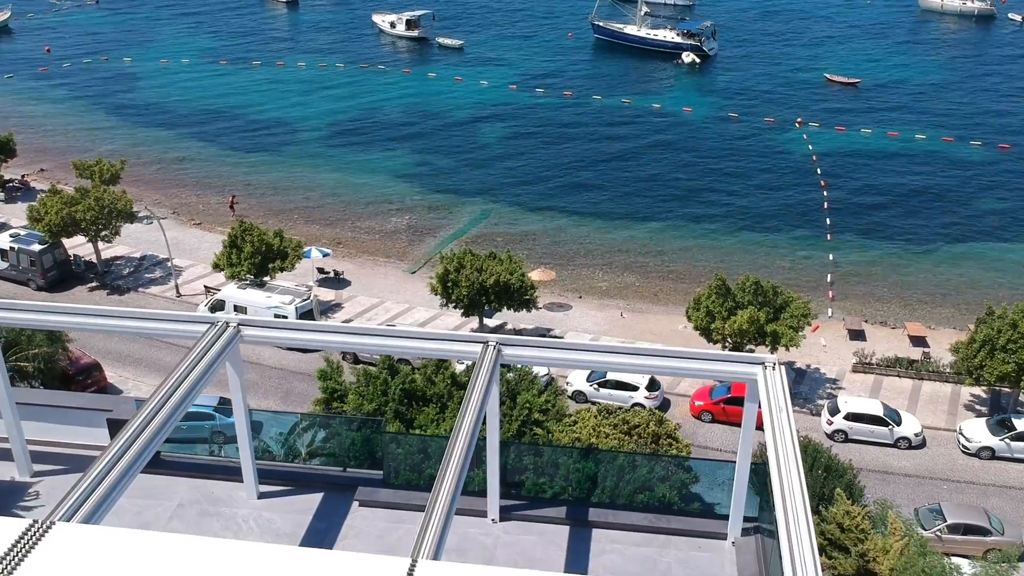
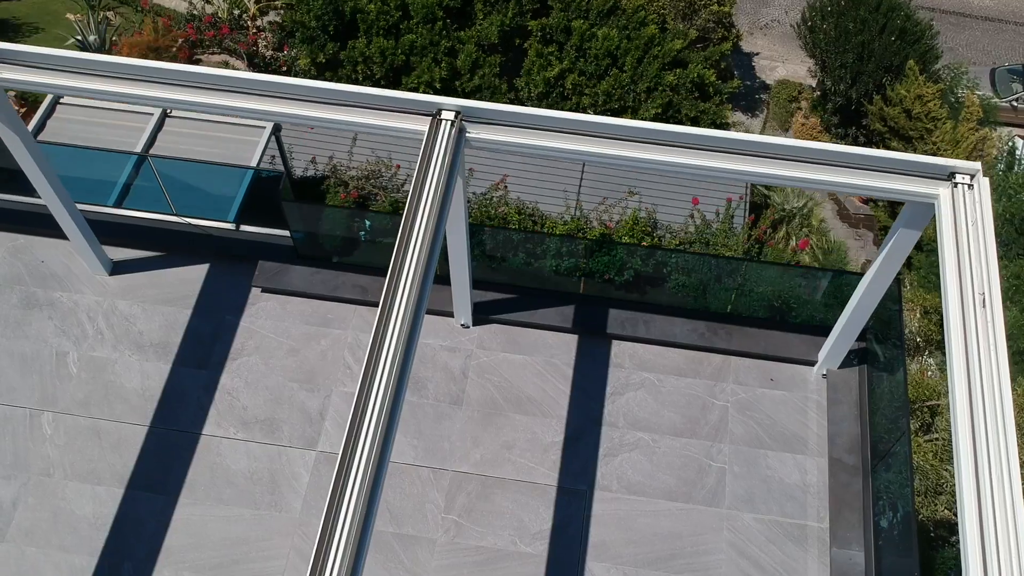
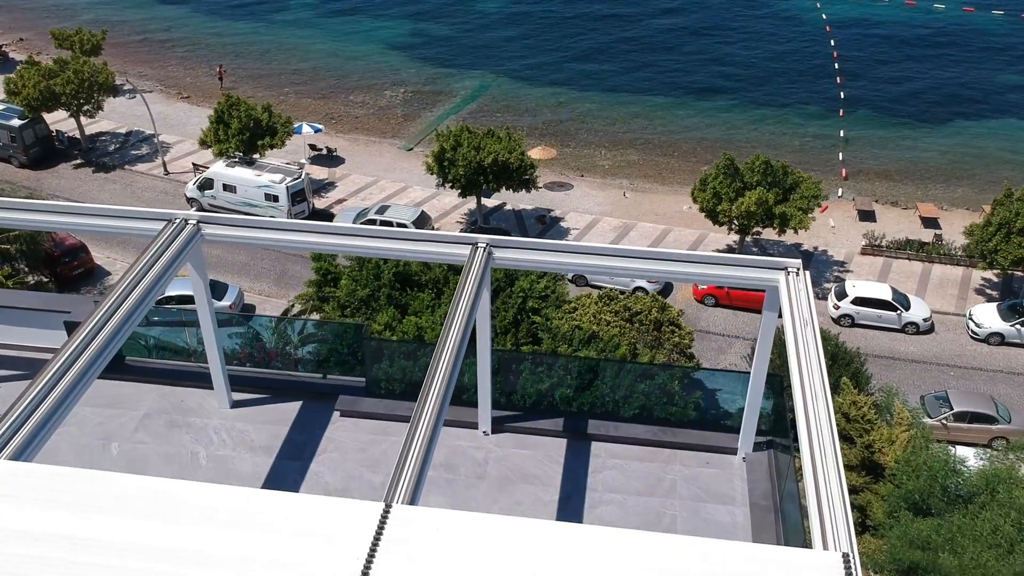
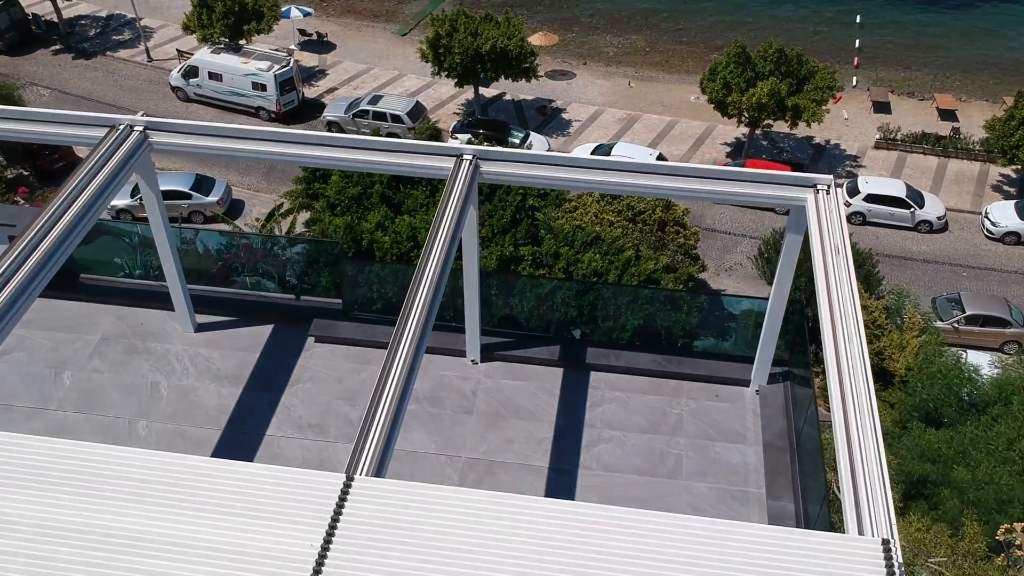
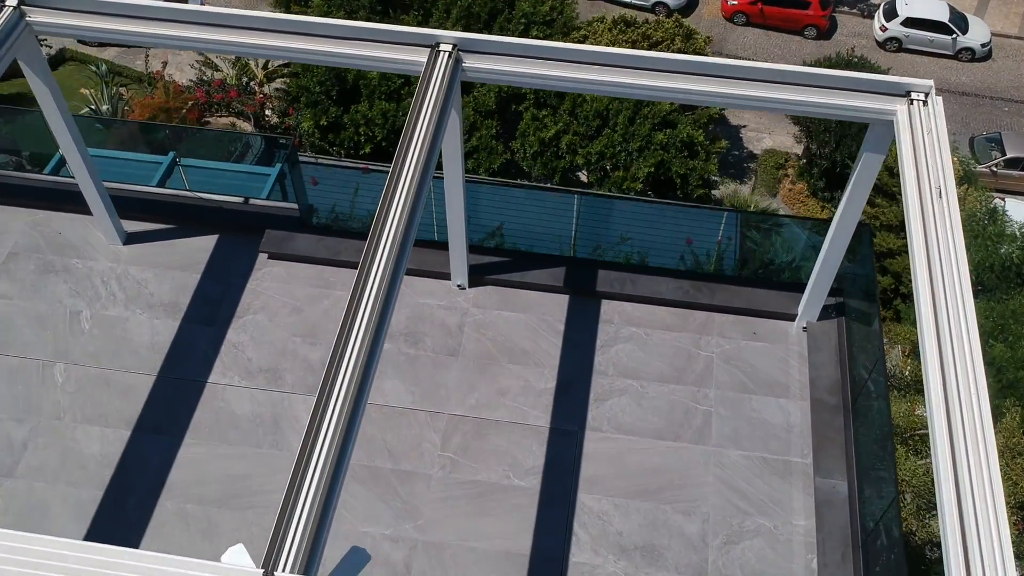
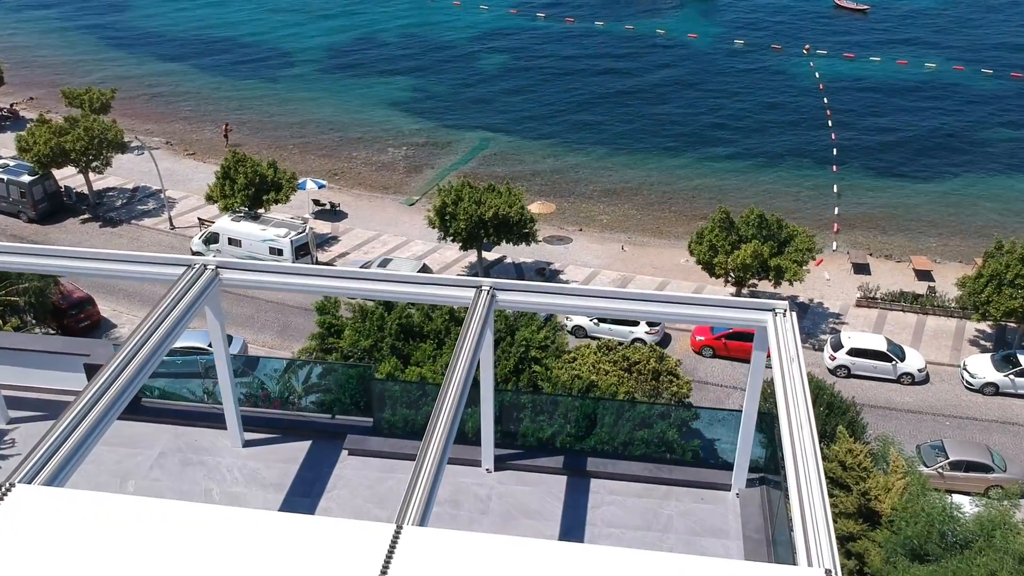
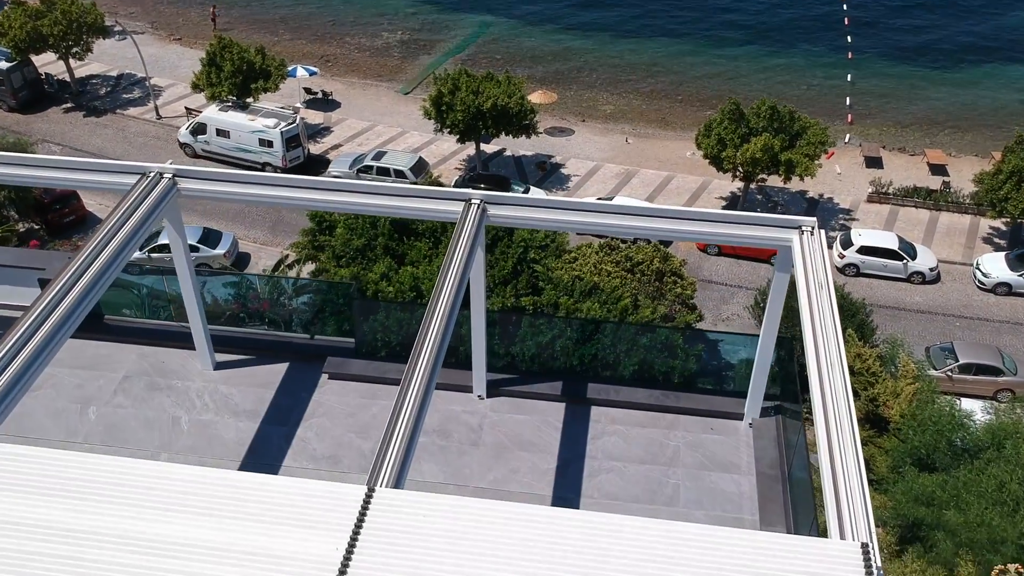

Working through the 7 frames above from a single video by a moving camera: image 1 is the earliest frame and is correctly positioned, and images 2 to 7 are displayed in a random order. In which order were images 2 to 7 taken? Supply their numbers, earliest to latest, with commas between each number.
6, 3, 7, 4, 5, 2
